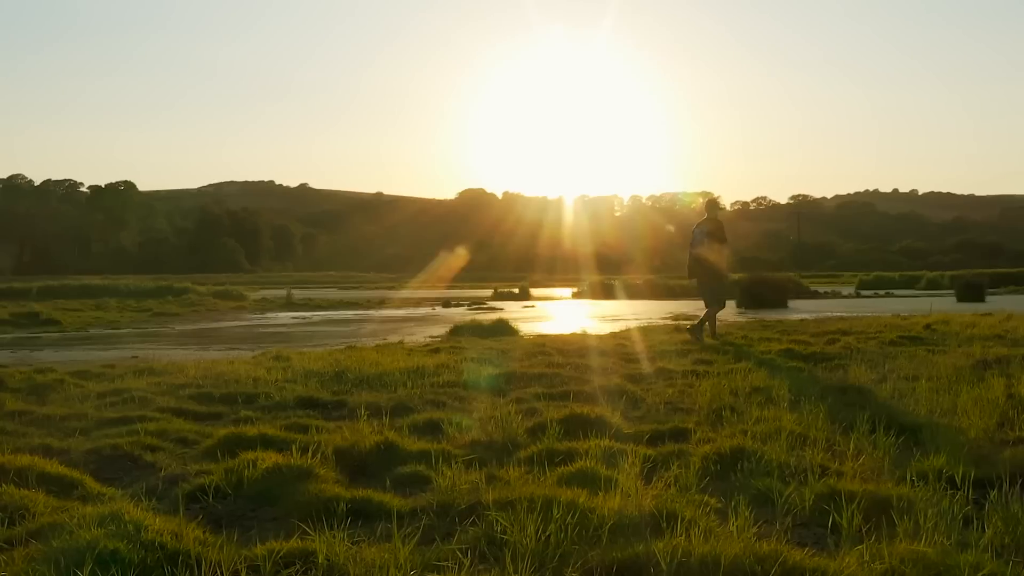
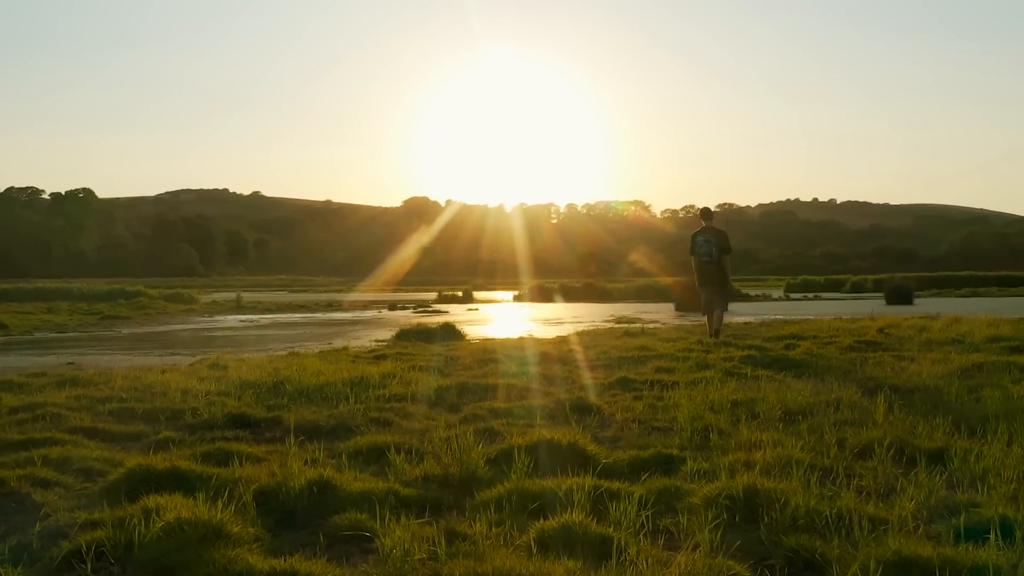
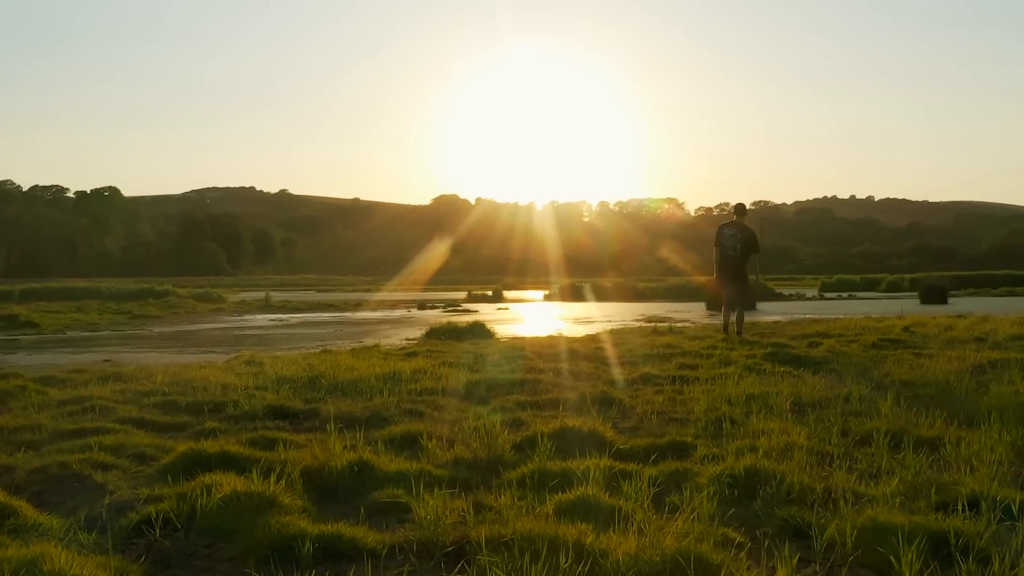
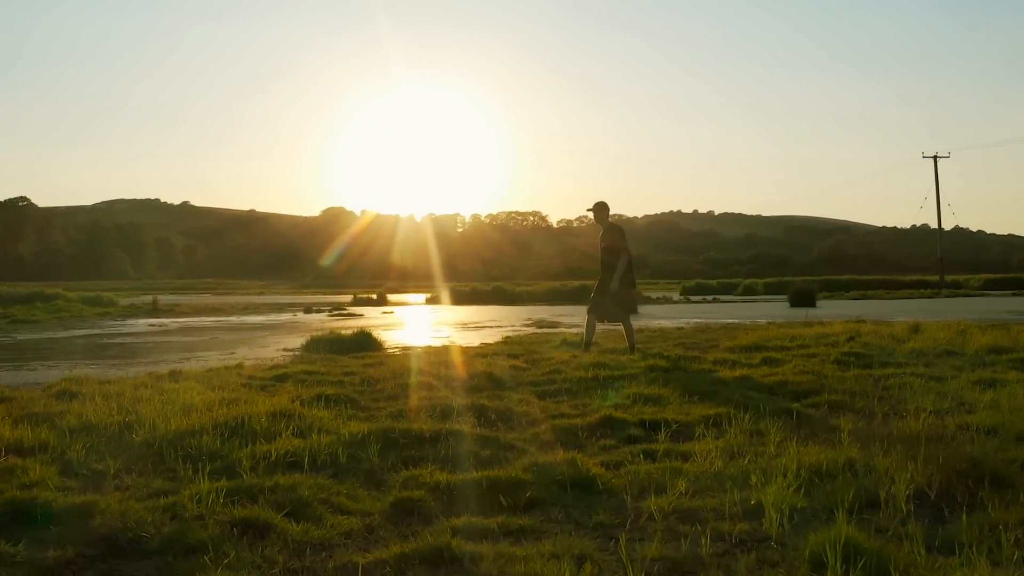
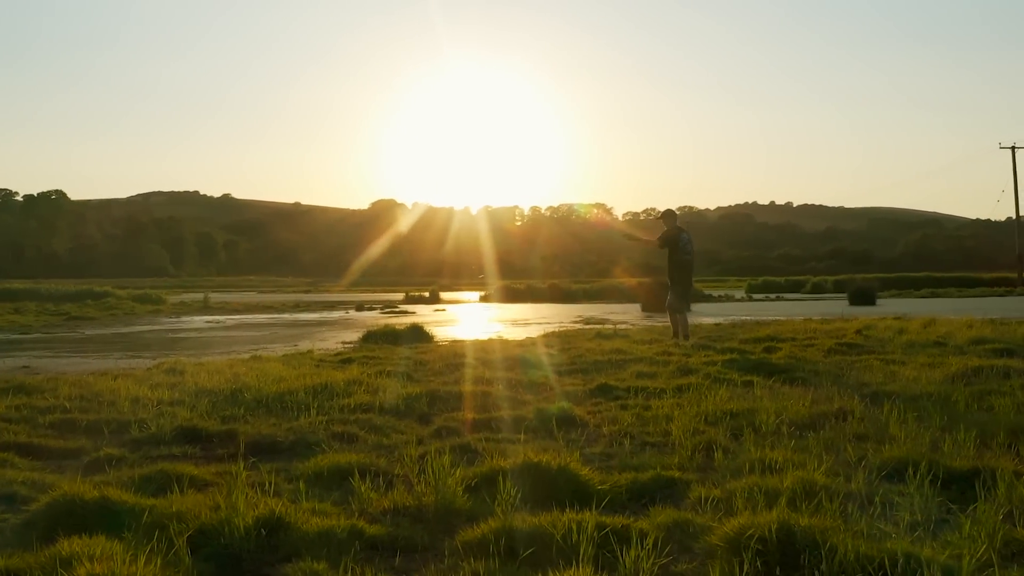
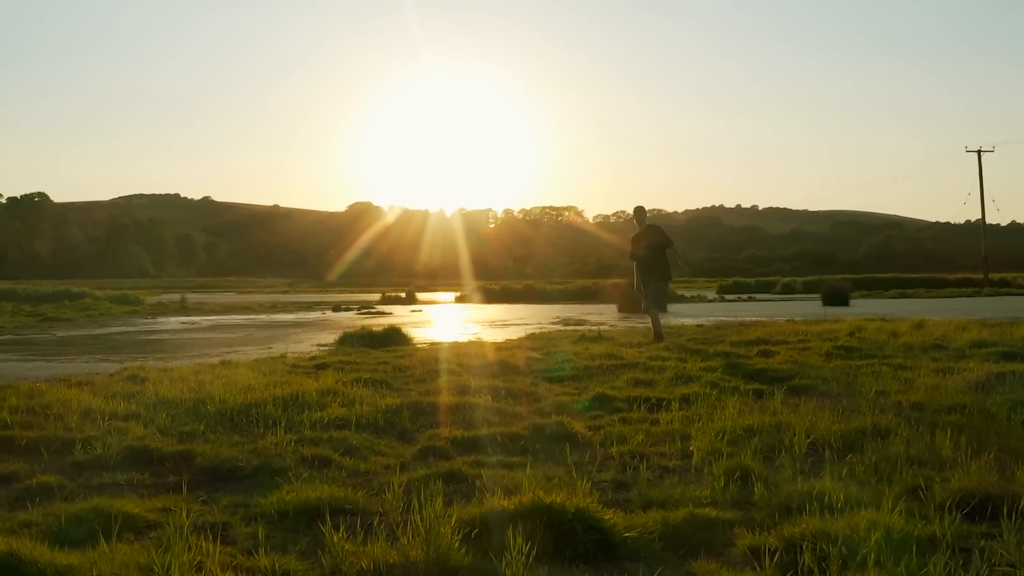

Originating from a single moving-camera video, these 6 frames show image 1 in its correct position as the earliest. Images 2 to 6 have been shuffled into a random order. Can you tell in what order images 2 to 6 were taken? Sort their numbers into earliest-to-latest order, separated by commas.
3, 2, 5, 6, 4
